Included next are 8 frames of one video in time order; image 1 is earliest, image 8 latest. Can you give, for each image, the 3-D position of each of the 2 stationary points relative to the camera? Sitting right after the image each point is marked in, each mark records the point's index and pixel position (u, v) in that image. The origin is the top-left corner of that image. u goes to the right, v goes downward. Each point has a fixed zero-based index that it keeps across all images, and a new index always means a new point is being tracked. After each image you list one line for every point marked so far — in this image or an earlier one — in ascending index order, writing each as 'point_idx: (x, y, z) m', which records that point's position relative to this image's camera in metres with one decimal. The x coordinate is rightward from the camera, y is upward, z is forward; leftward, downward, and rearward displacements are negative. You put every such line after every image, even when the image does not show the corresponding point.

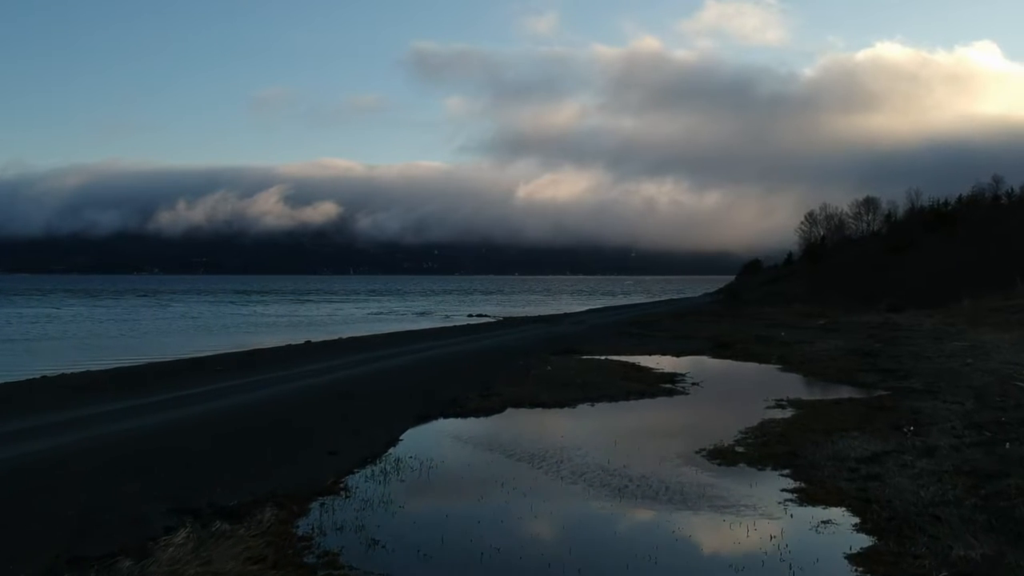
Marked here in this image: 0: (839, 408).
0: (+7.6, -2.8, +18.8) m
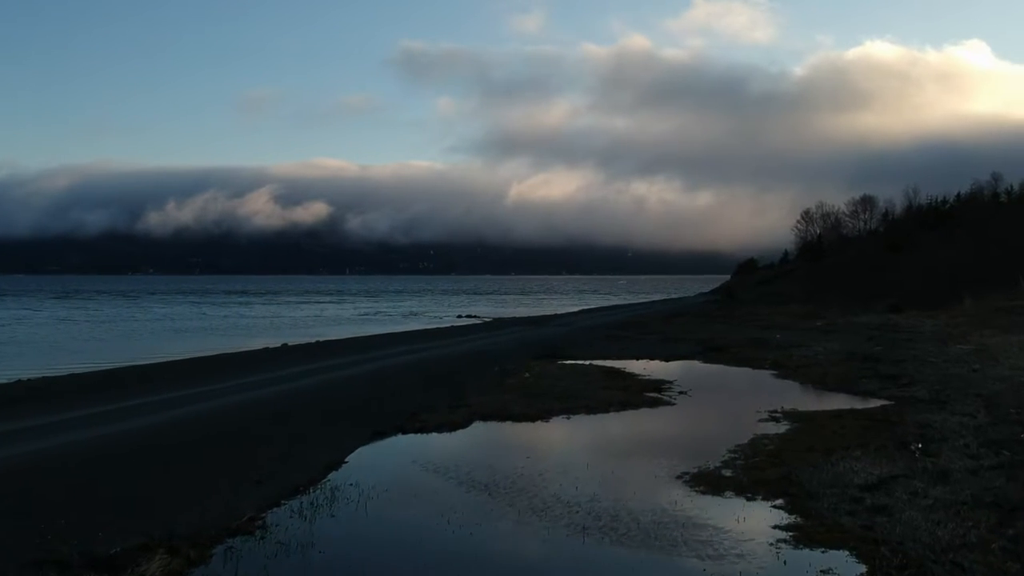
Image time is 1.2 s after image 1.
0: (+6.9, -2.8, +17.1) m
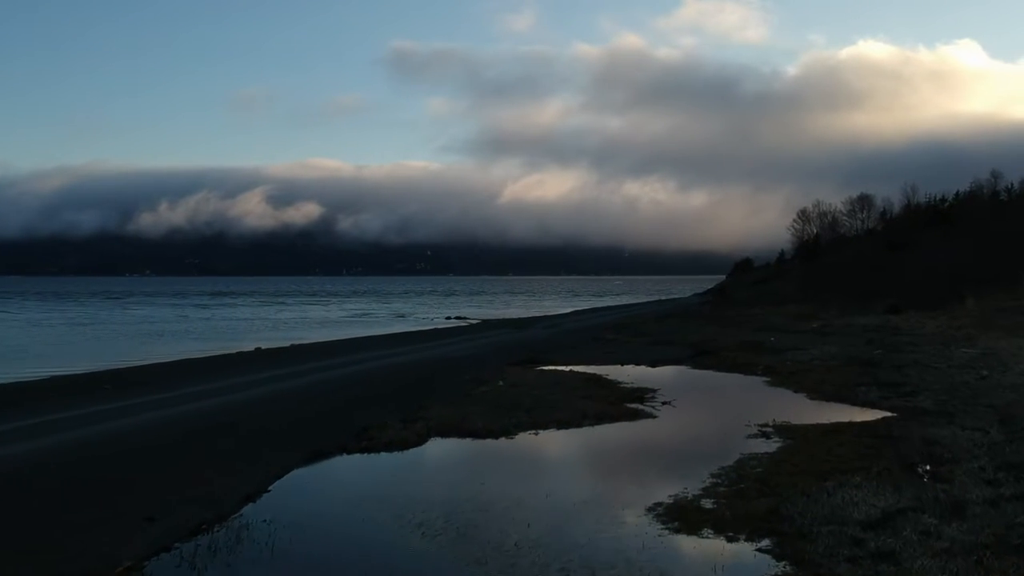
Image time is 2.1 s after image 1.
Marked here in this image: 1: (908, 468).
0: (+6.1, -2.8, +15.3) m
1: (+6.3, -2.9, +12.9) m
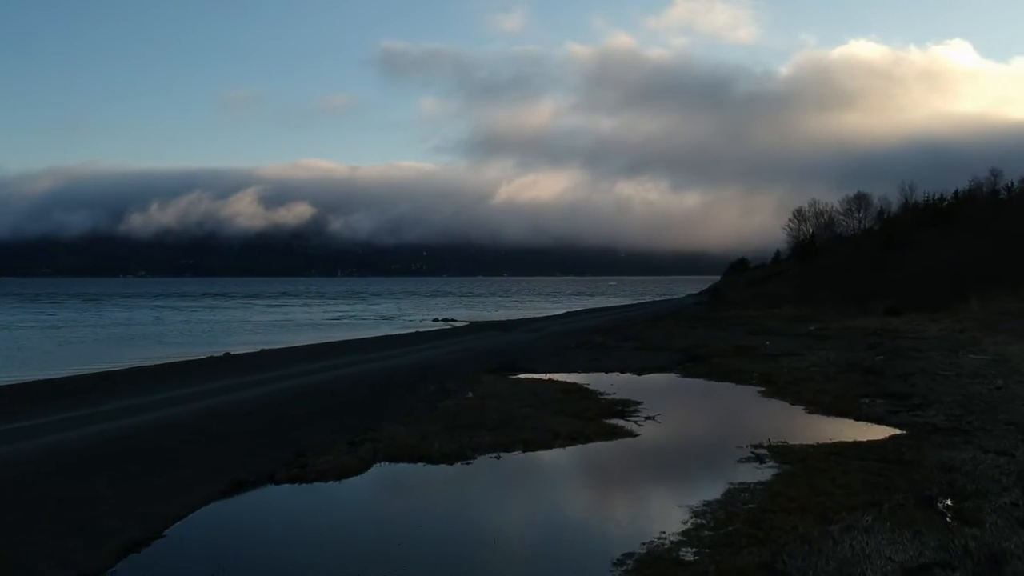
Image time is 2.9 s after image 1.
0: (+5.4, -2.9, +13.4) m
1: (+5.6, -2.9, +10.9) m
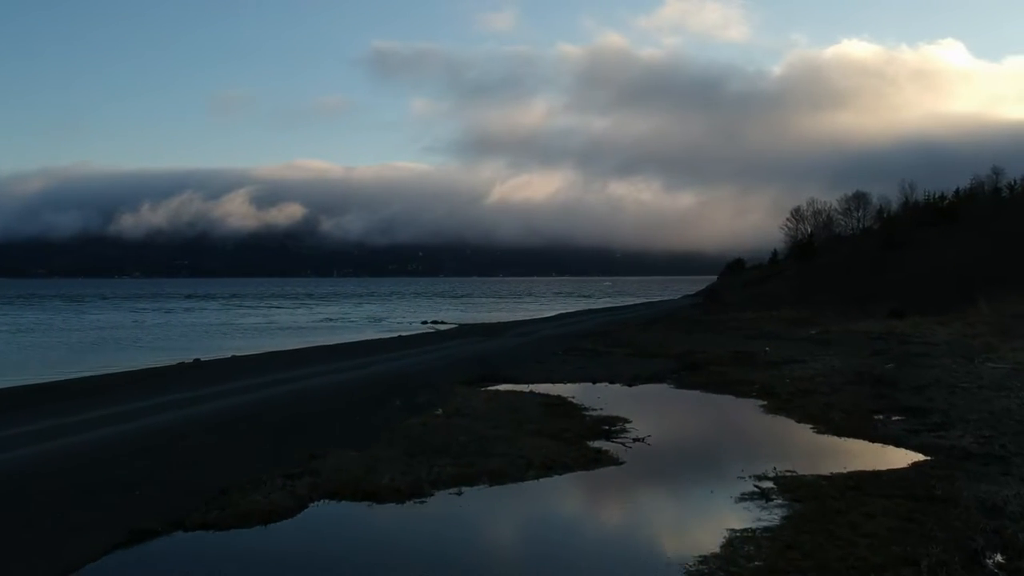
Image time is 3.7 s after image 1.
0: (+4.9, -3.0, +11.3) m
1: (+5.0, -3.0, +8.9) m
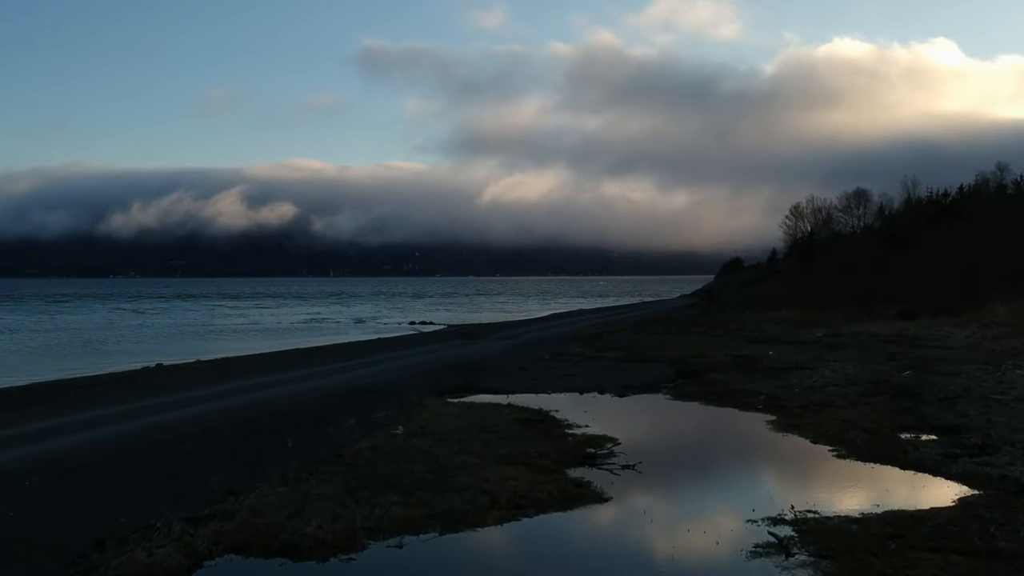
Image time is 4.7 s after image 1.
0: (+4.3, -3.0, +8.9) m
1: (+4.5, -3.0, +6.4) m
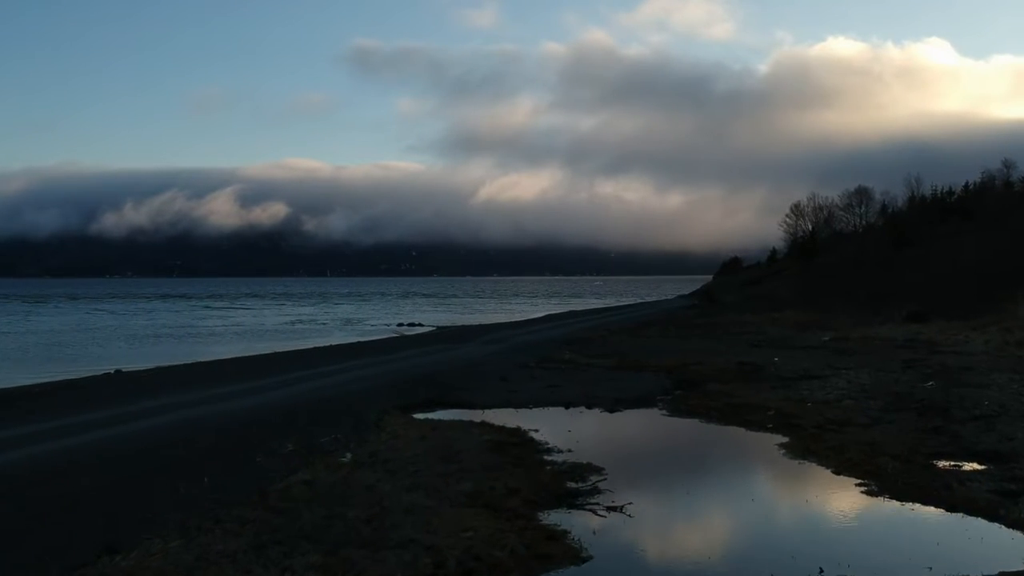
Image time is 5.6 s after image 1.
0: (+3.8, -3.0, +6.4) m
1: (+4.0, -3.0, +4.0) m
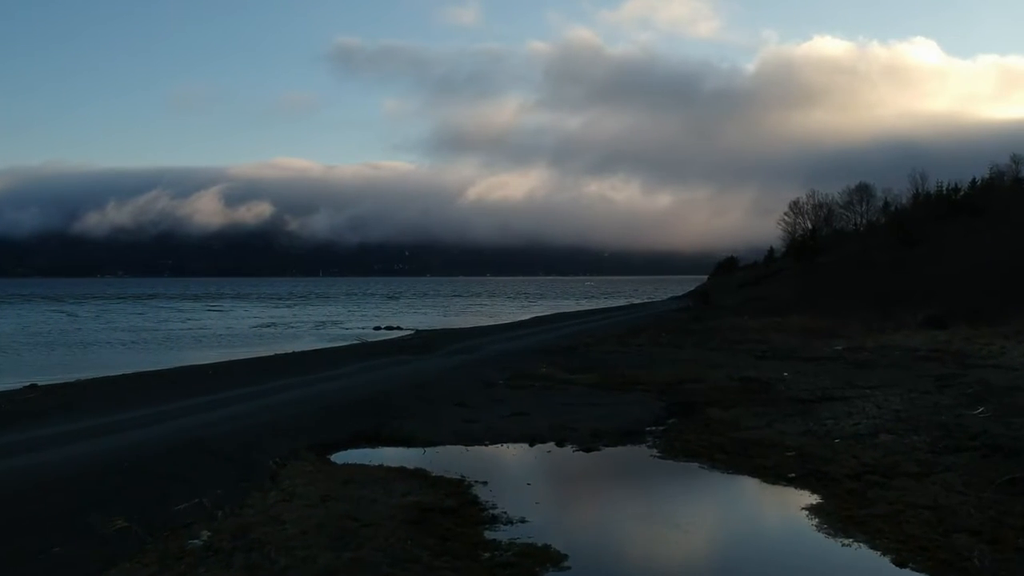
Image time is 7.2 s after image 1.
0: (+3.0, -3.1, +2.5) m
1: (+3.2, -3.1, 0.0) m
